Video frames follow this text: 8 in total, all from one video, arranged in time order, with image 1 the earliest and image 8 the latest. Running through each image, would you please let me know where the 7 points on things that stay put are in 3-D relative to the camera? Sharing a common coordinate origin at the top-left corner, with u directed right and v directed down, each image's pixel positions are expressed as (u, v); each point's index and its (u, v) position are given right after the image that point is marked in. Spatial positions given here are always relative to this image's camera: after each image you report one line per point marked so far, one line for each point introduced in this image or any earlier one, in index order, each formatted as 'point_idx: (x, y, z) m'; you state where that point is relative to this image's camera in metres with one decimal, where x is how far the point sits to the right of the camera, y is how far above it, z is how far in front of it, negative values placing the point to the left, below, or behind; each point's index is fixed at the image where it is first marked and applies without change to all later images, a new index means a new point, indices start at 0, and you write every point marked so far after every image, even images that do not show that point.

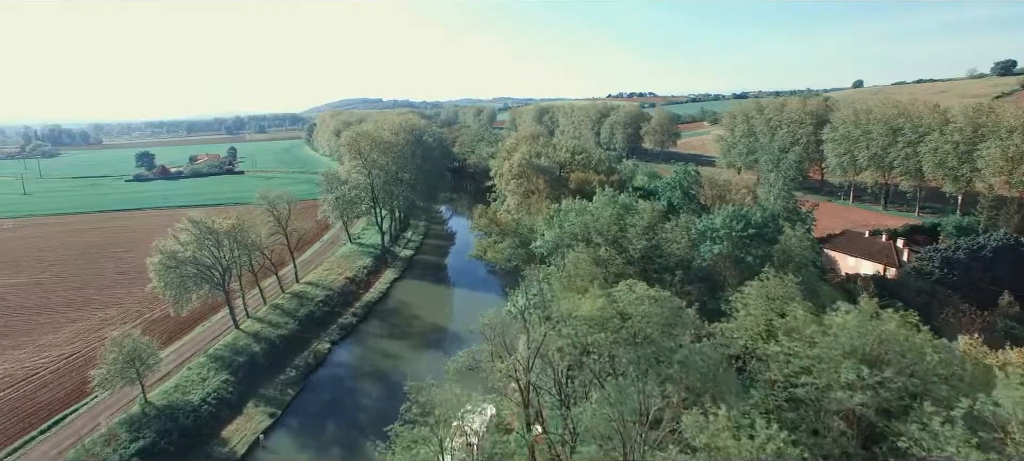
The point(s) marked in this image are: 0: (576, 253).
0: (+2.2, -1.0, +20.1) m
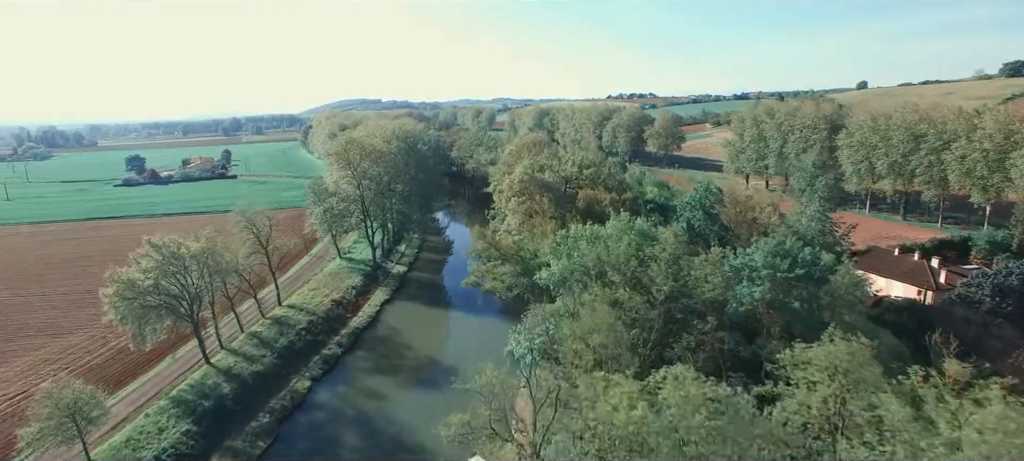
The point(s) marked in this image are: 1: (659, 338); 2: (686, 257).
0: (+2.2, -1.9, +17.2) m
1: (+4.0, -2.9, +16.9) m
2: (+5.3, -0.8, +18.6) m
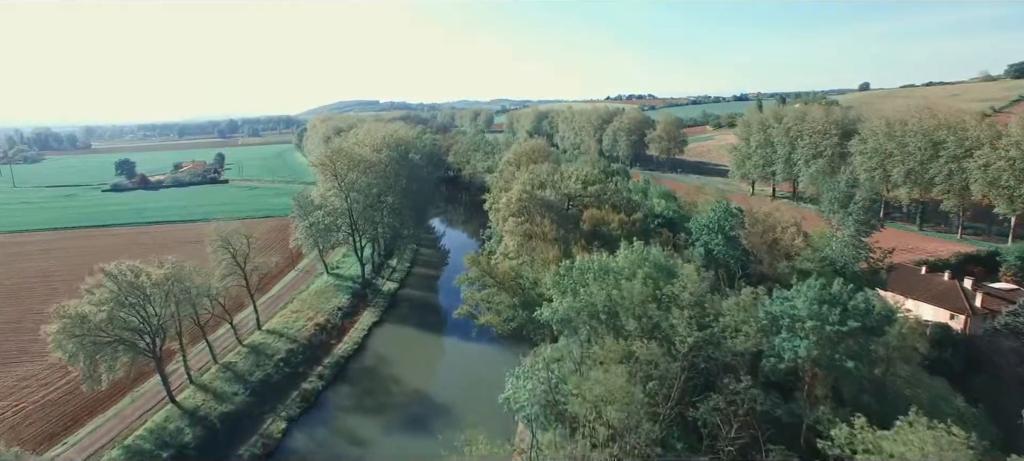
0: (+2.2, -2.9, +14.7) m
1: (+4.0, -3.9, +14.4) m
2: (+5.2, -1.8, +16.1) m
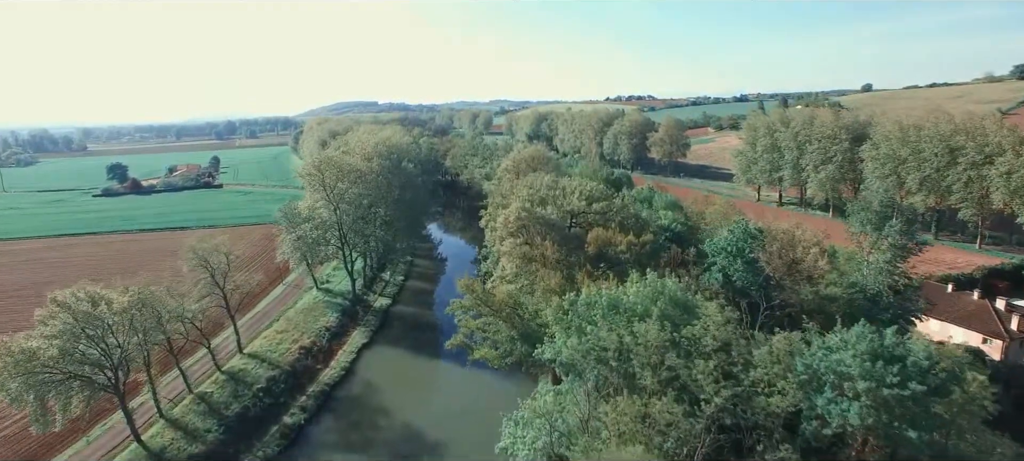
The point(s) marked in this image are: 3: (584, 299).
0: (+2.1, -3.6, +12.6) m
1: (+3.9, -4.6, +12.3) m
2: (+5.1, -2.5, +14.0) m
3: (+1.9, -1.8, +16.7) m
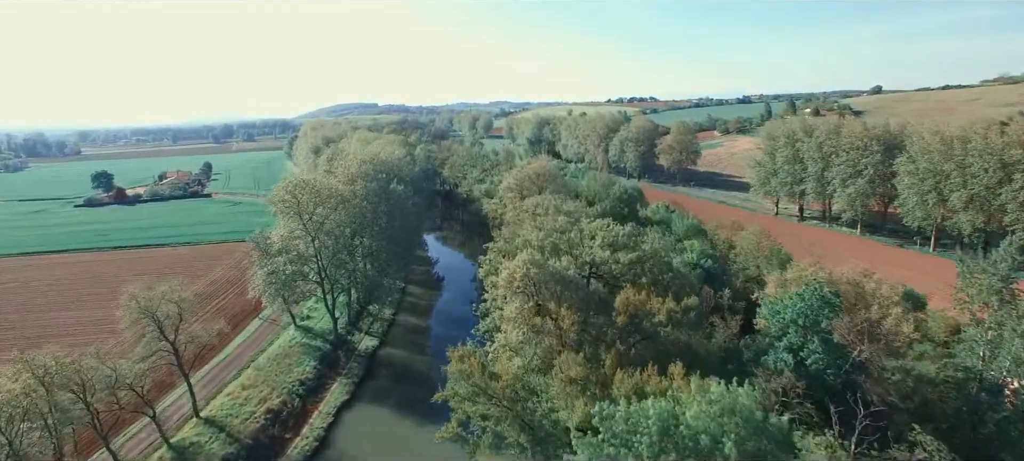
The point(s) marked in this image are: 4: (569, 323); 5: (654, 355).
0: (+2.3, -5.3, +8.0) m
1: (+4.1, -6.3, +7.7) m
2: (+5.3, -4.2, +9.4) m
3: (+2.1, -3.5, +12.1) m
4: (+1.5, -2.4, +16.7) m
5: (+3.7, -3.2, +16.3) m
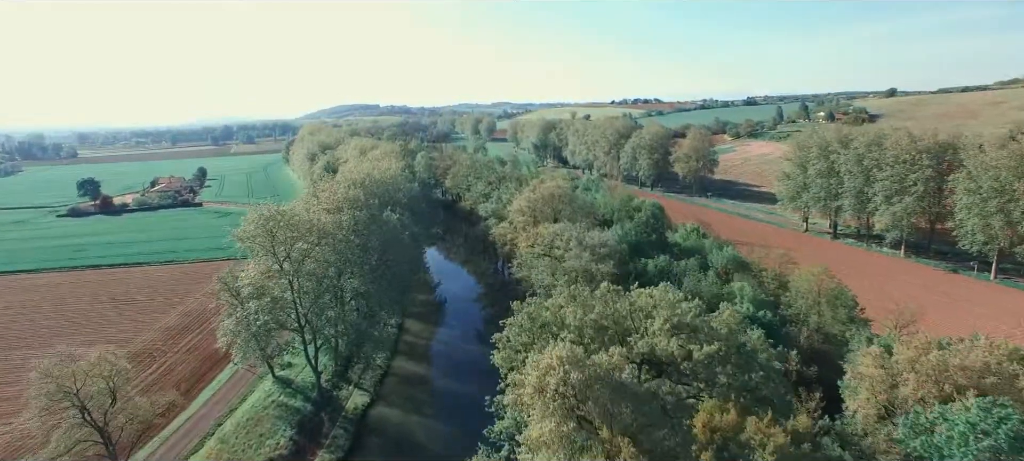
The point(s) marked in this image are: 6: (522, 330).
0: (+2.9, -7.0, +2.9) m
1: (+4.7, -8.0, +2.6) m
2: (+5.9, -5.9, +4.3) m
3: (+2.7, -5.2, +7.0) m
4: (+2.1, -4.2, +11.6) m
5: (+4.3, -4.9, +11.2) m
6: (-0.2, -2.5, +19.0) m
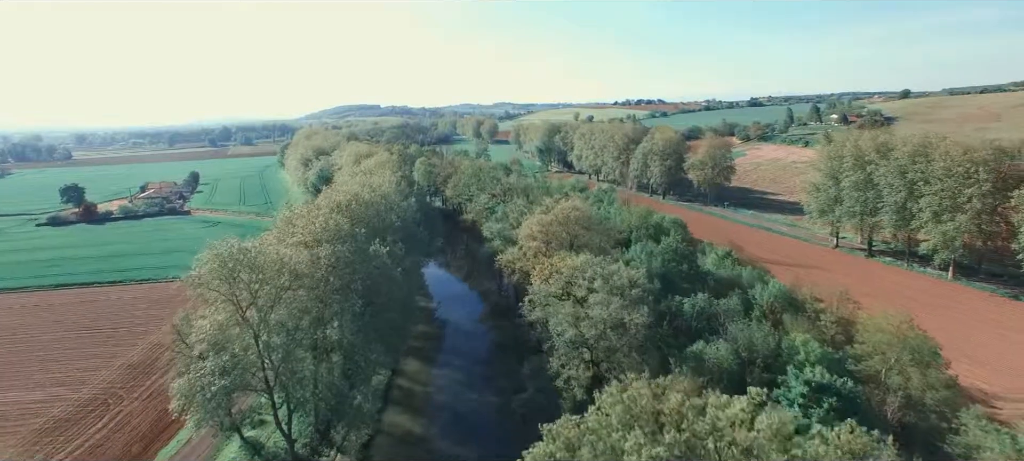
0: (+3.3, -8.5, -1.9) m
1: (+5.1, -9.5, -2.2) m
2: (+6.4, -7.4, -0.5) m
3: (+3.2, -6.7, +2.1) m
4: (+2.6, -5.6, +6.8) m
5: (+4.8, -6.4, +6.4) m
6: (+0.3, -3.9, +14.2) m
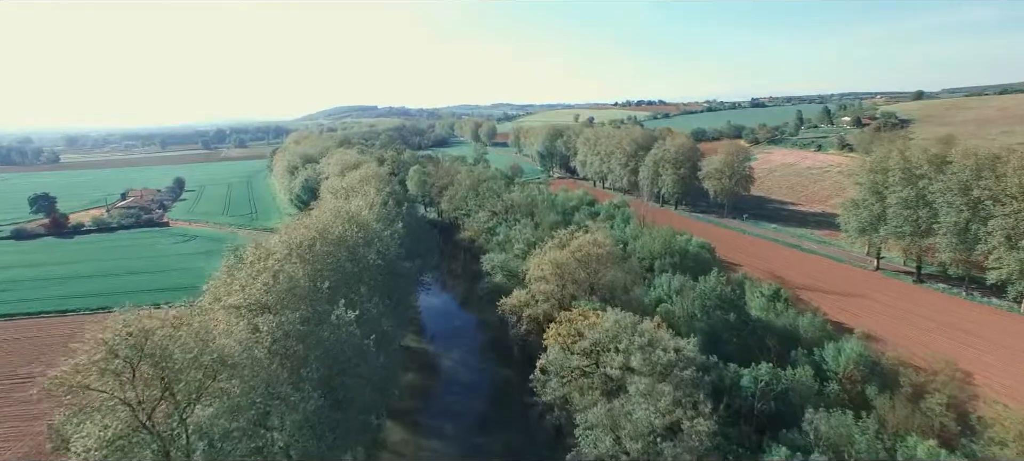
0: (+3.7, -10.2, -8.1) m
1: (+5.5, -11.2, -8.5) m
2: (+6.7, -9.1, -6.8) m
3: (+3.6, -8.4, -4.1) m
4: (+2.9, -7.4, +0.6) m
5: (+5.2, -8.1, +0.2) m
6: (+0.7, -5.7, +8.0) m
